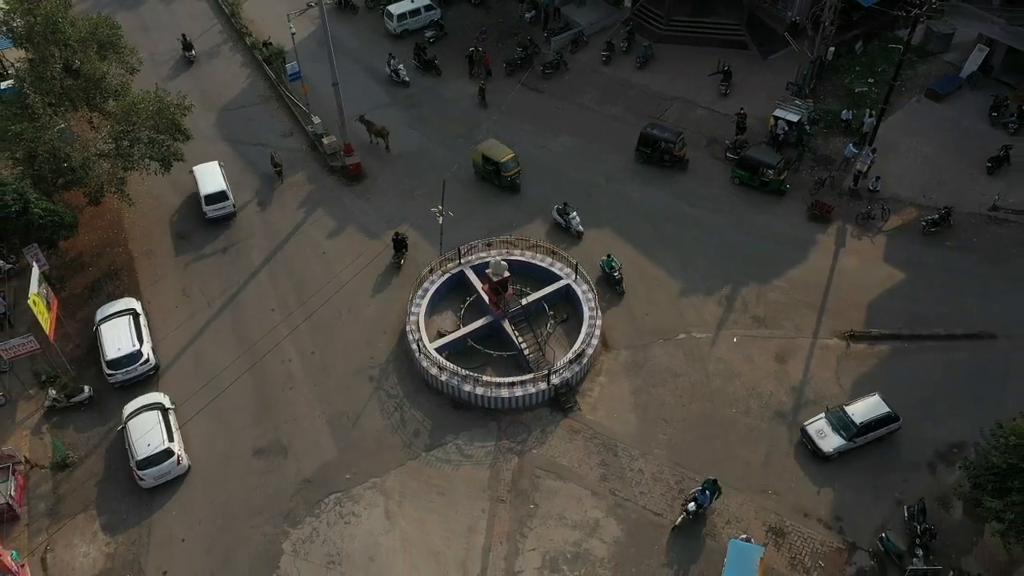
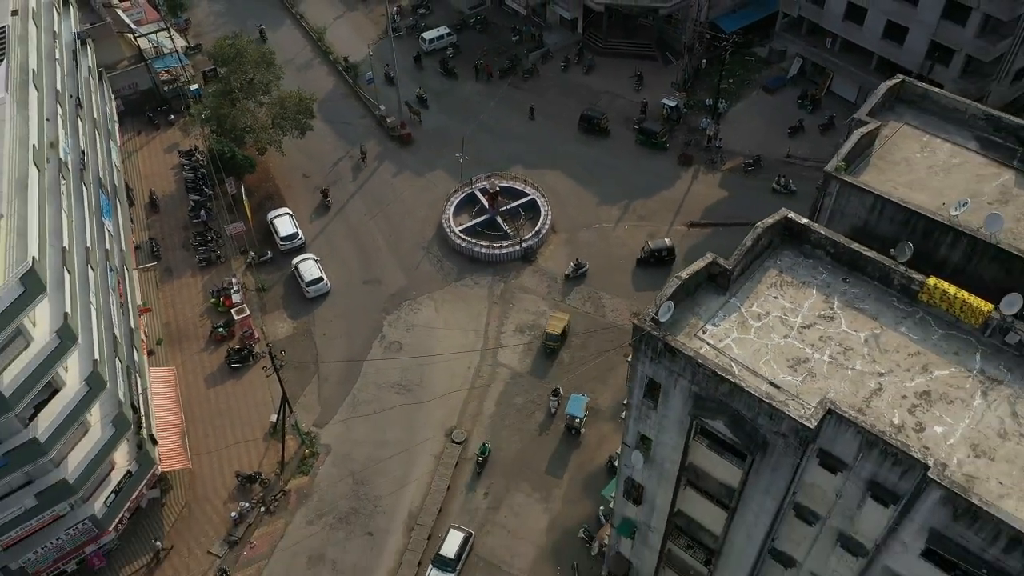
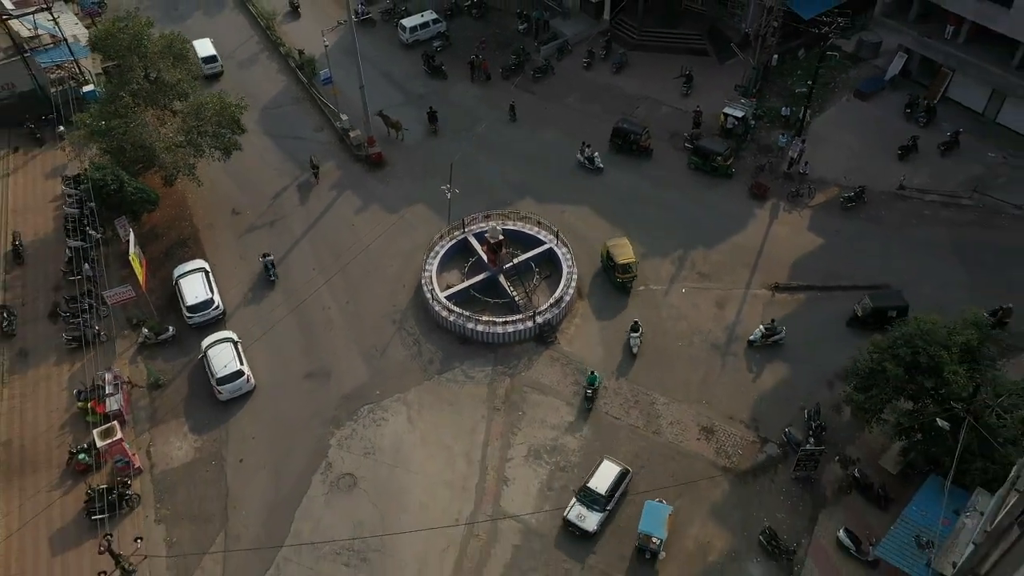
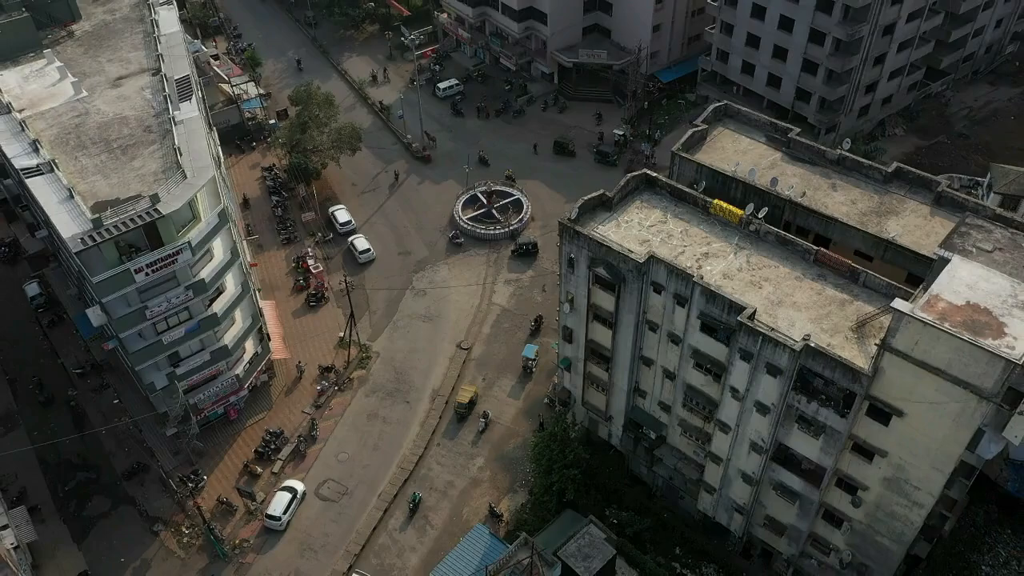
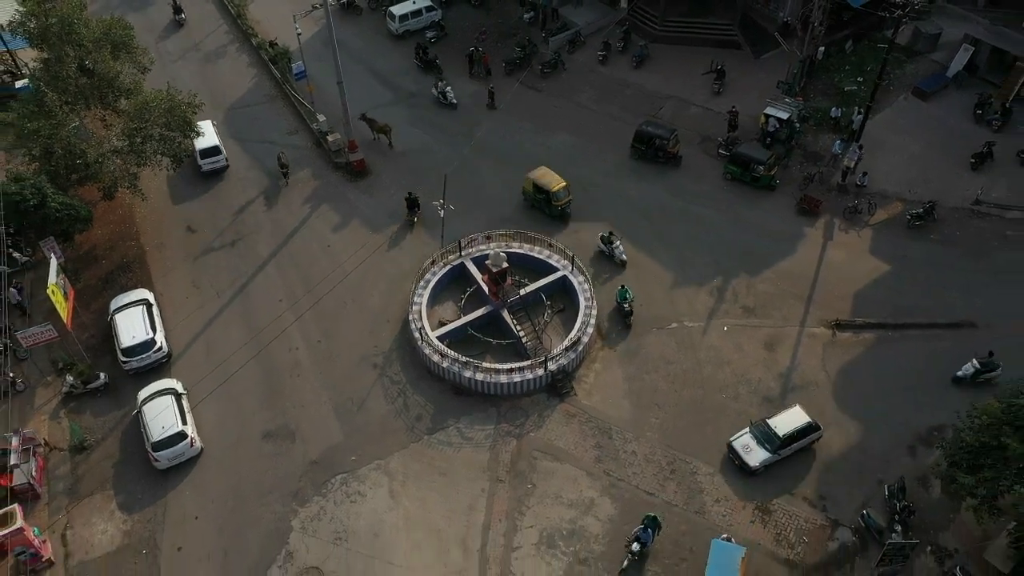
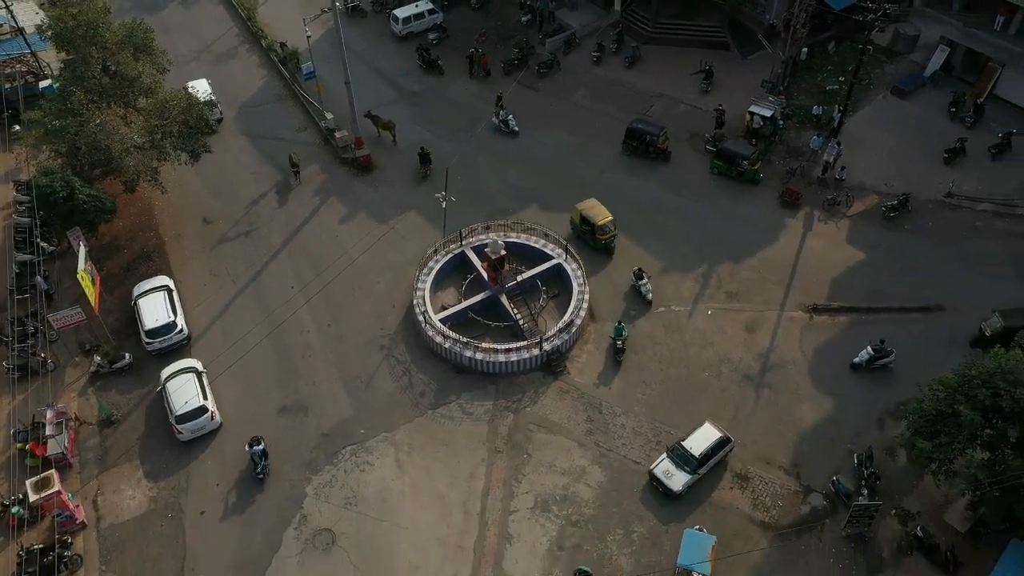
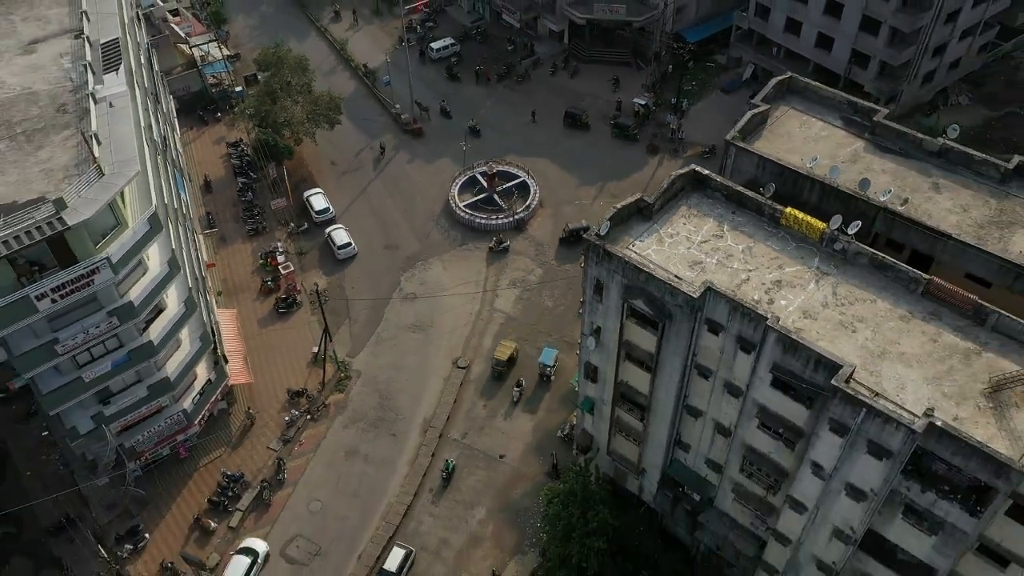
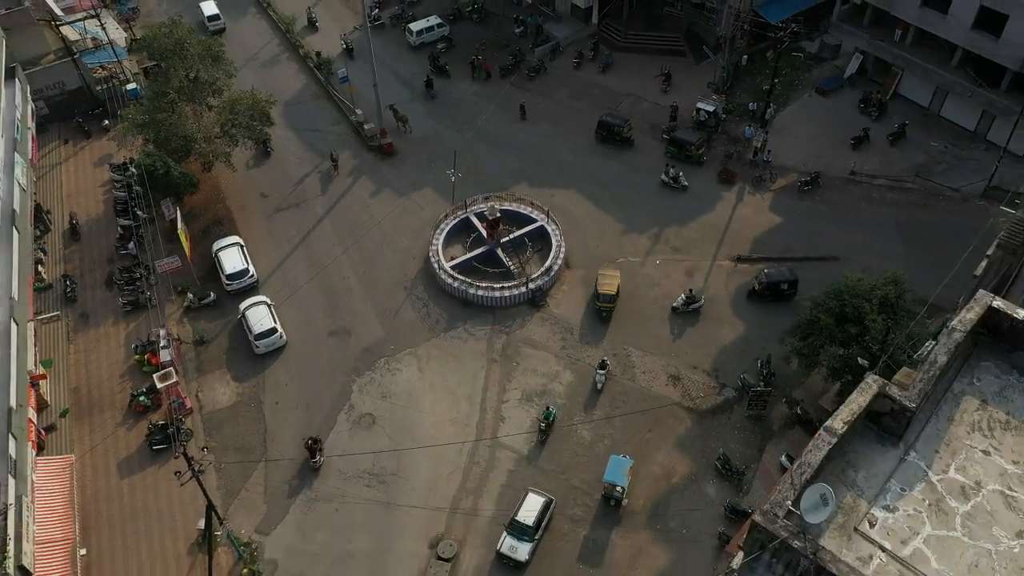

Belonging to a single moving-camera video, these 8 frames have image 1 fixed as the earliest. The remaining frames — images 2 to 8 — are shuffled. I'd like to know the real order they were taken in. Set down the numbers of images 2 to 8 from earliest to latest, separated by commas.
5, 6, 3, 8, 2, 7, 4
